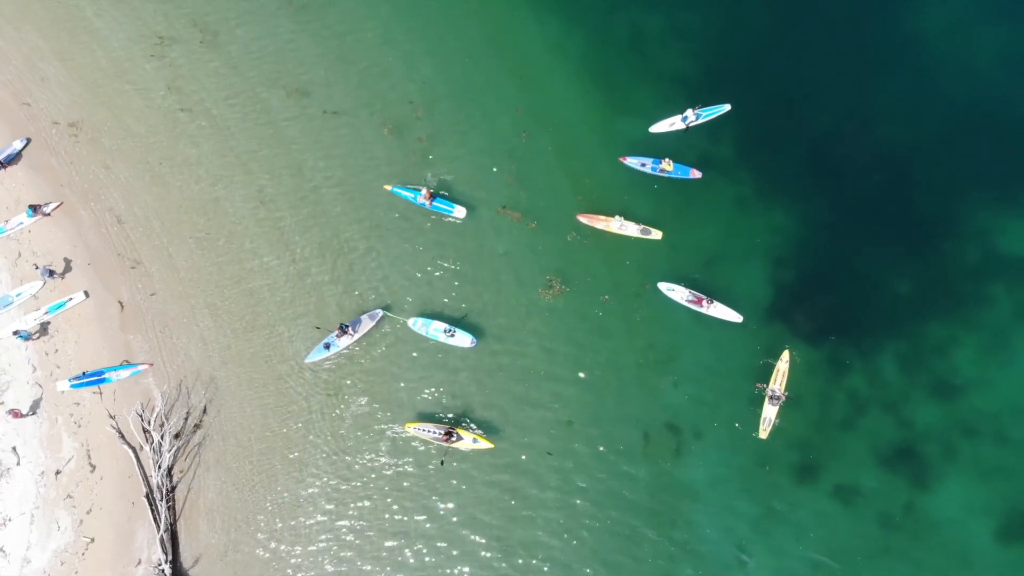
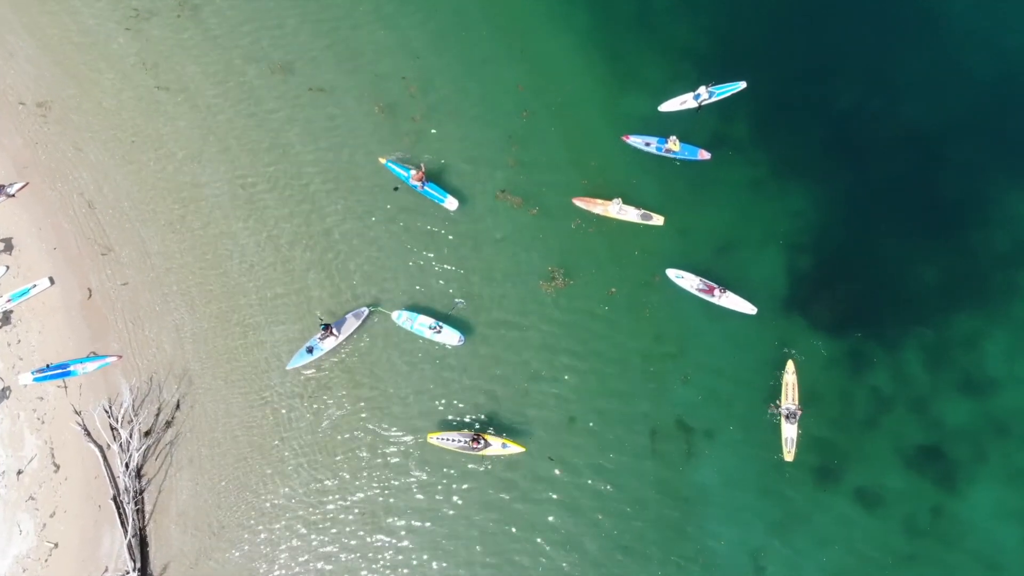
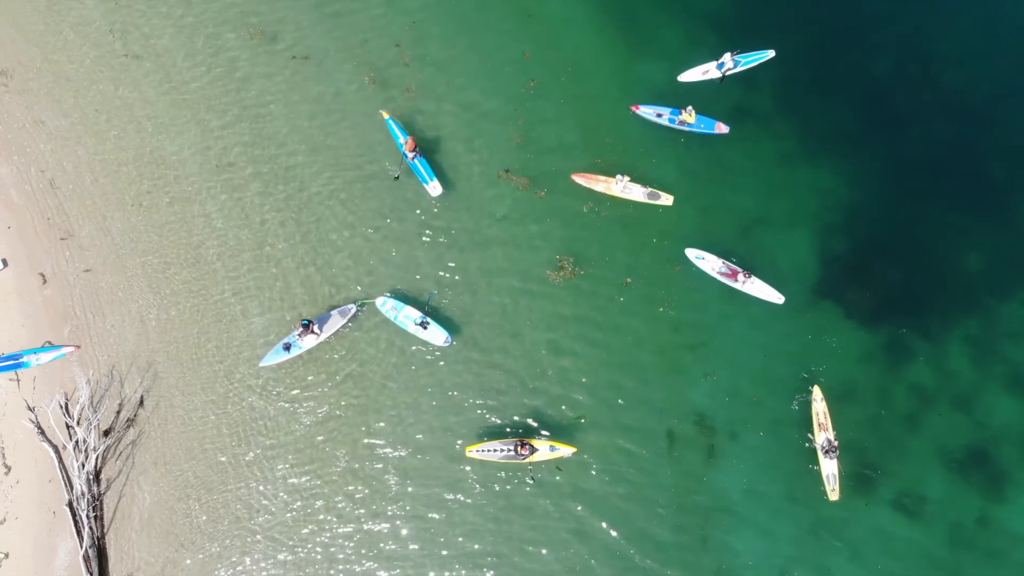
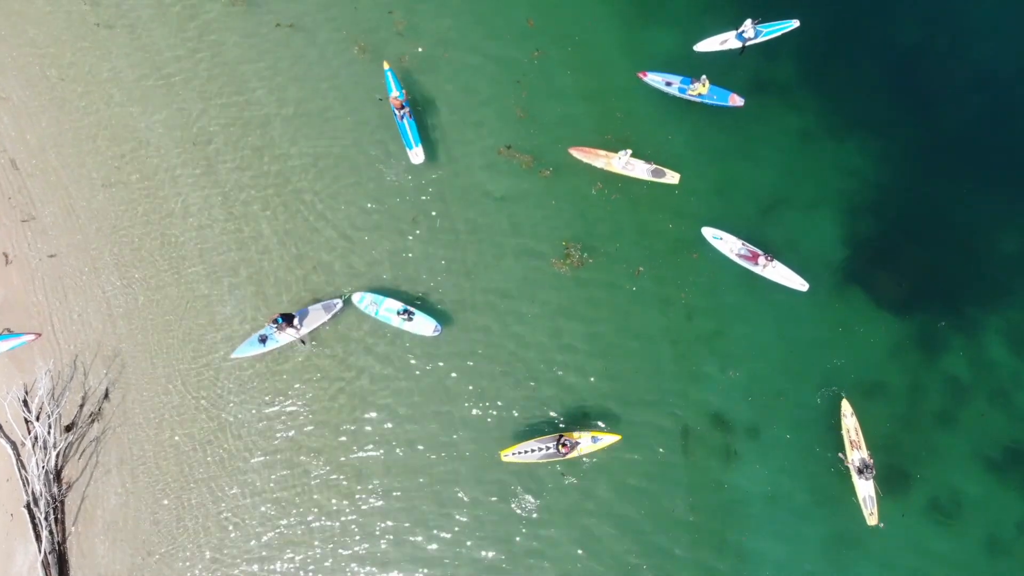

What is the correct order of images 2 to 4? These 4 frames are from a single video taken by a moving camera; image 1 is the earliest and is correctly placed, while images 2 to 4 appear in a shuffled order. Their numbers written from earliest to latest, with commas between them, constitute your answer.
2, 3, 4
